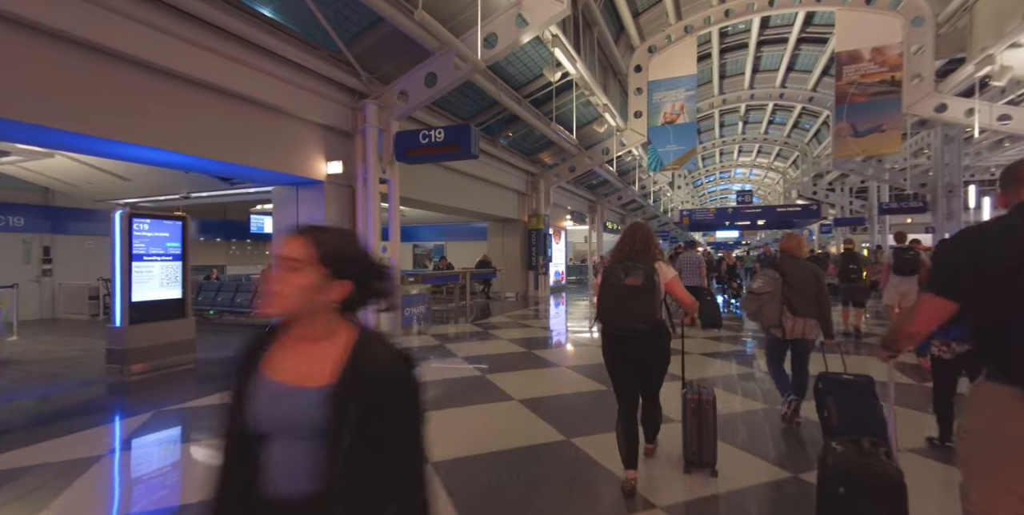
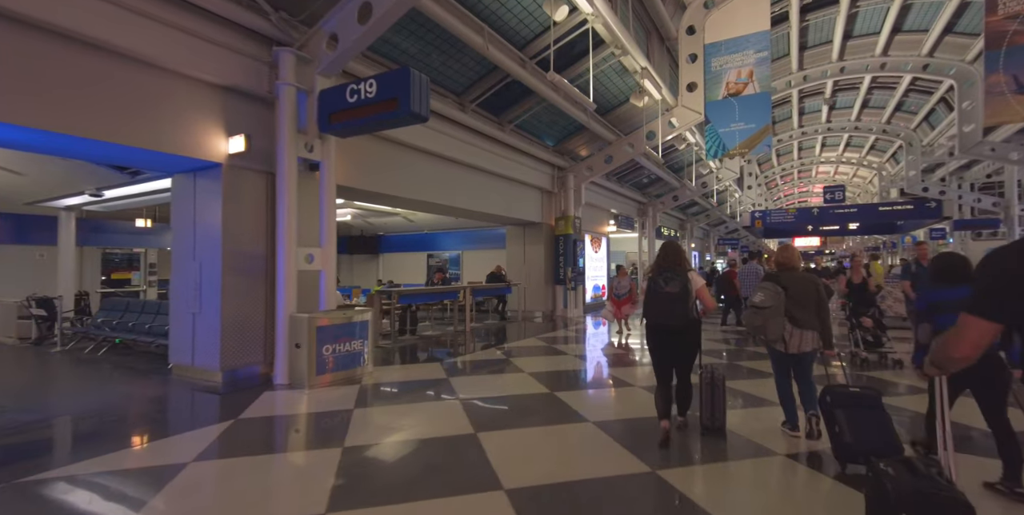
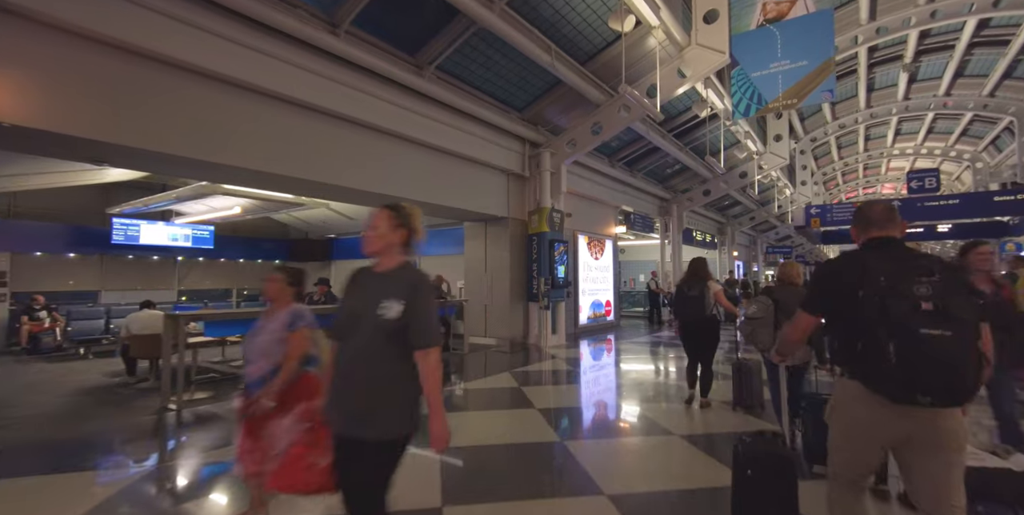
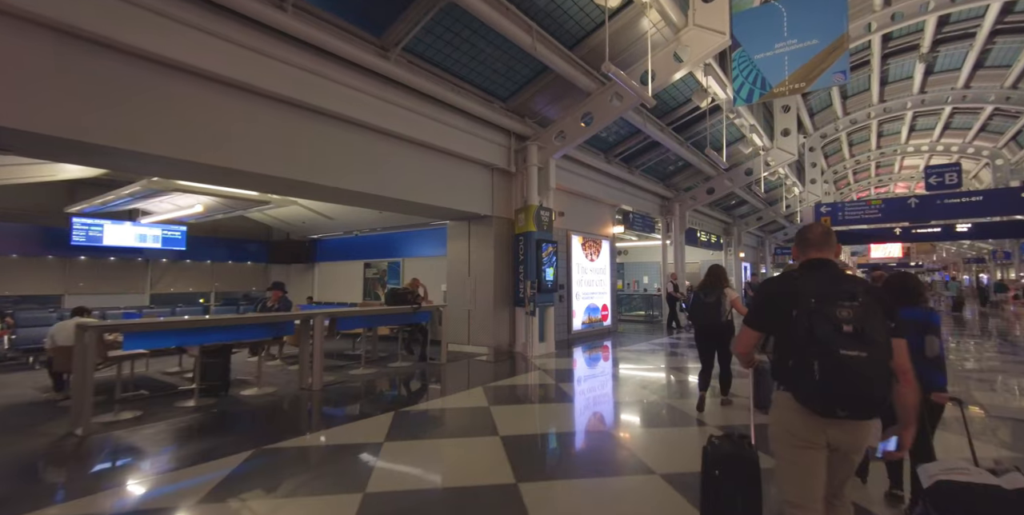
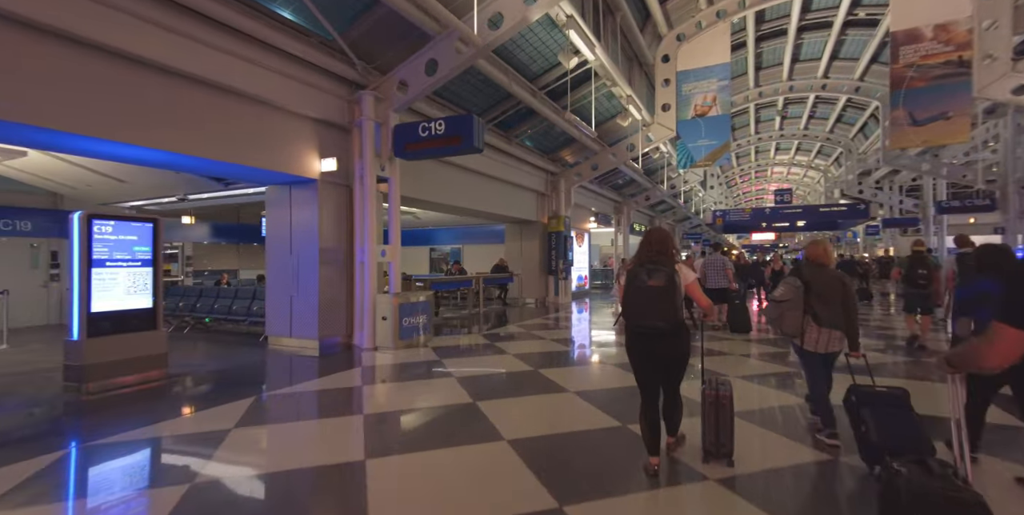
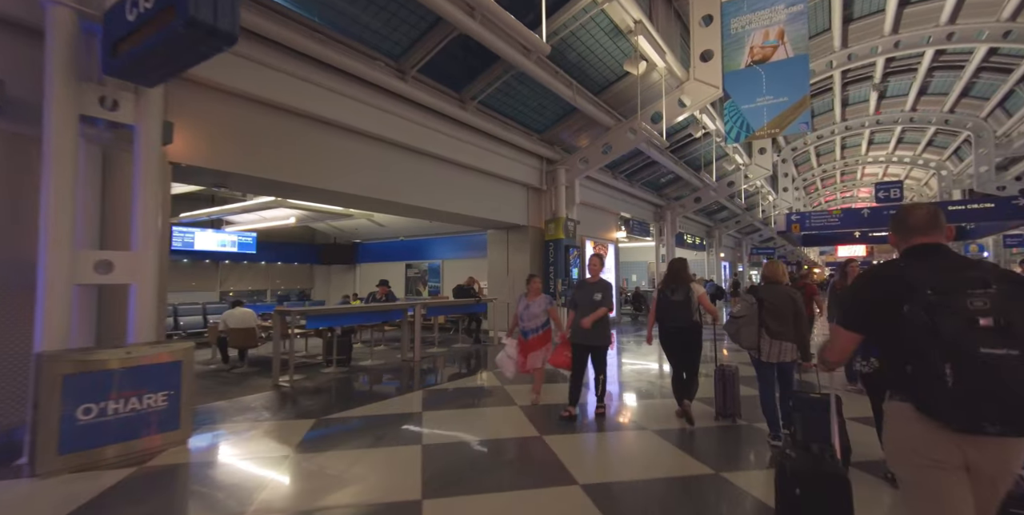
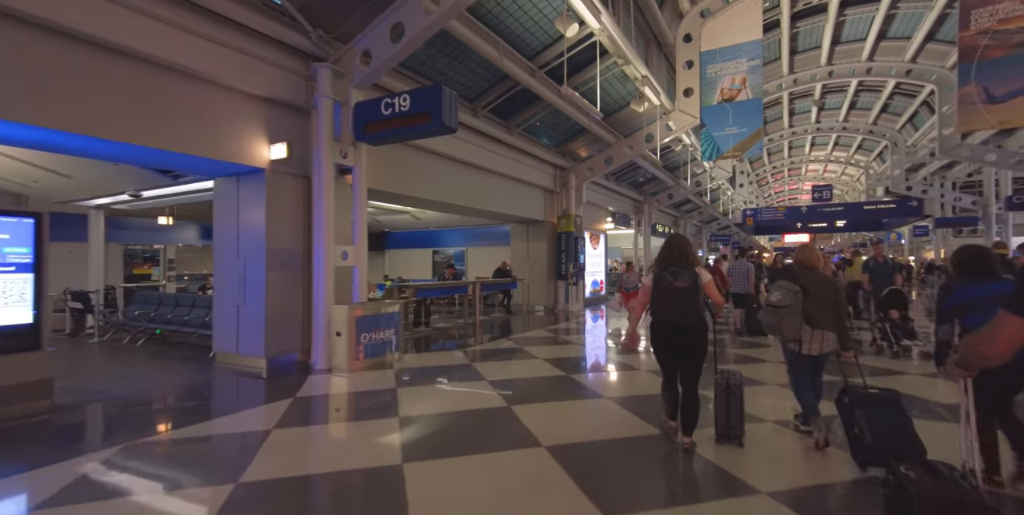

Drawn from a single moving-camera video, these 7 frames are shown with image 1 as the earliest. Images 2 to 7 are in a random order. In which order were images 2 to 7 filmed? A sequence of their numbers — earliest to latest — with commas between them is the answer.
5, 7, 2, 6, 3, 4
